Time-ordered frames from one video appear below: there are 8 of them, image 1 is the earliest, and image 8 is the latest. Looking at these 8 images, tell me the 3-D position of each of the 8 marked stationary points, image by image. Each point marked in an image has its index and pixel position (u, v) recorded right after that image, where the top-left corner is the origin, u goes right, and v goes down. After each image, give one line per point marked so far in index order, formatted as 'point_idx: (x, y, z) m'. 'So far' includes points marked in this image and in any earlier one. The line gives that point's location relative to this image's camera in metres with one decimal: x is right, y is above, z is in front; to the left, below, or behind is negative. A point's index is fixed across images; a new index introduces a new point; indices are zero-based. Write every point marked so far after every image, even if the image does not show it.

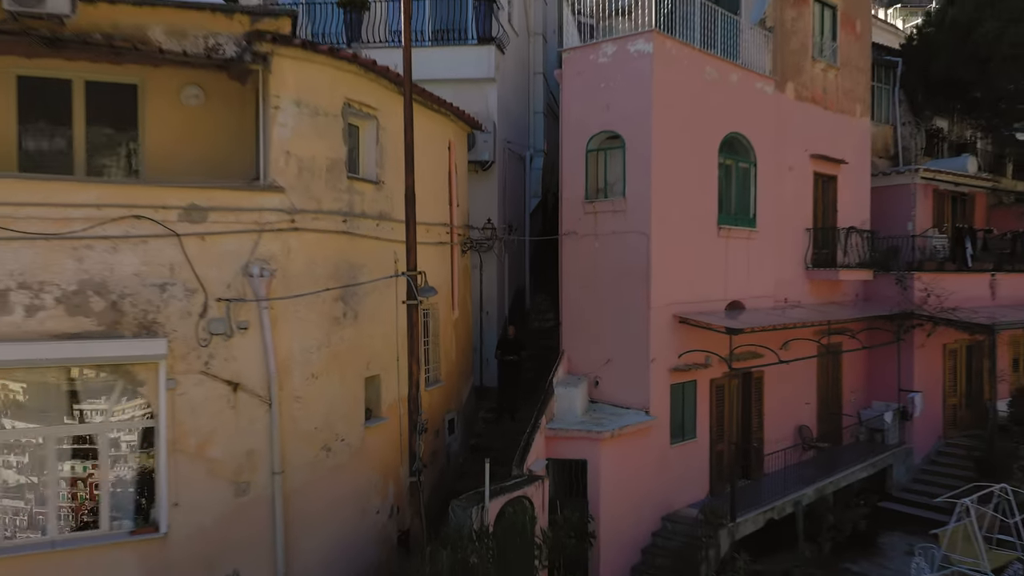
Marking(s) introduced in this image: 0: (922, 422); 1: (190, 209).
0: (+5.9, -1.9, +12.0) m
1: (-2.3, +0.5, +6.1) m
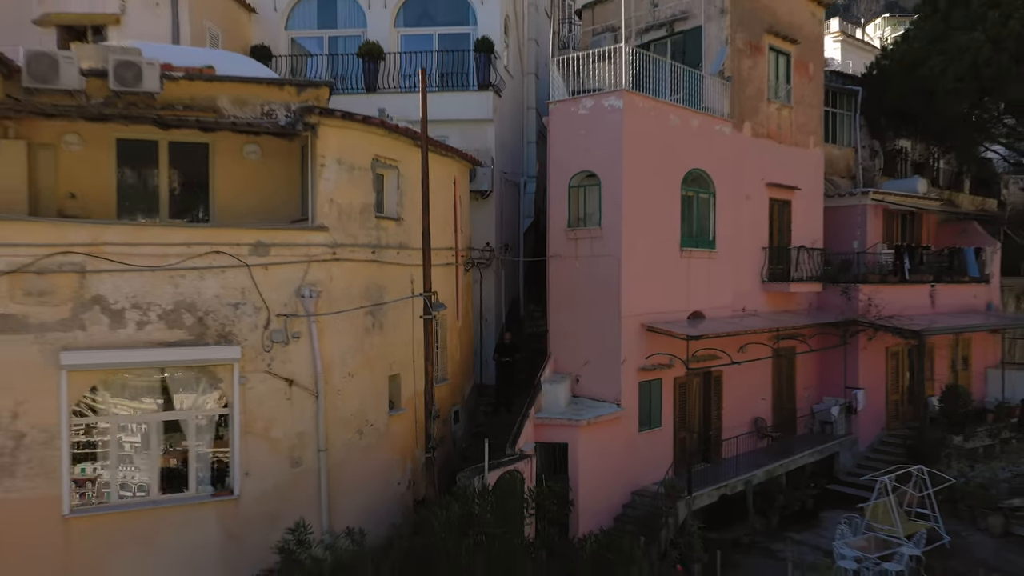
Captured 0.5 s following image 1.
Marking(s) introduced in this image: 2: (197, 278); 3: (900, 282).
0: (+5.8, -2.0, +13.8) m
1: (-2.4, +0.4, +7.8) m
2: (-2.8, +0.1, +7.6) m
3: (+6.7, +0.1, +14.5) m
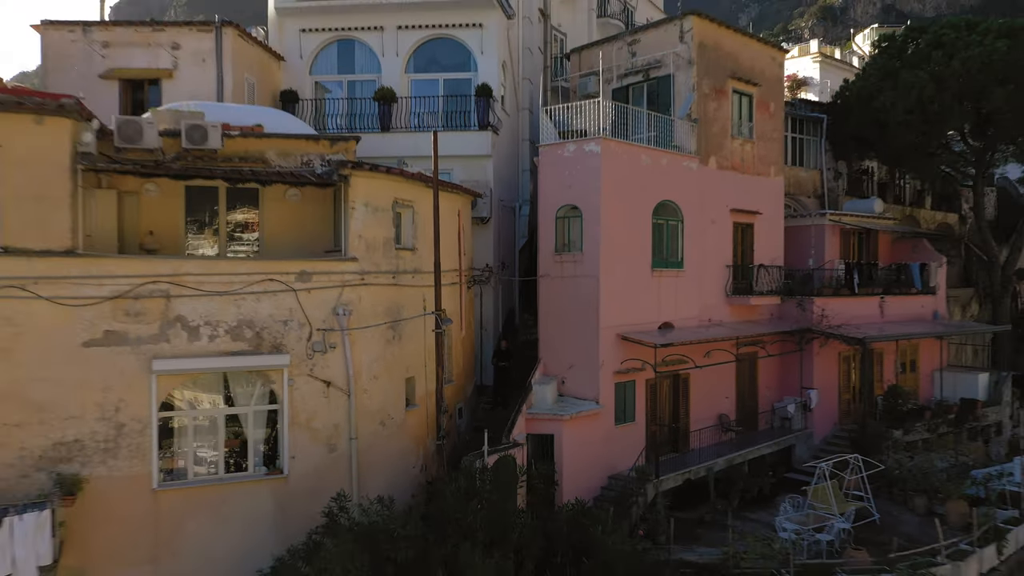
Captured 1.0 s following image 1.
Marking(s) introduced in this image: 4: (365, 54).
0: (+5.7, -2.3, +15.7) m
1: (-2.4, +0.1, +9.8) m
2: (-2.9, -0.1, +9.5) m
3: (+6.6, -0.1, +16.4) m
4: (-2.7, +4.3, +15.6) m
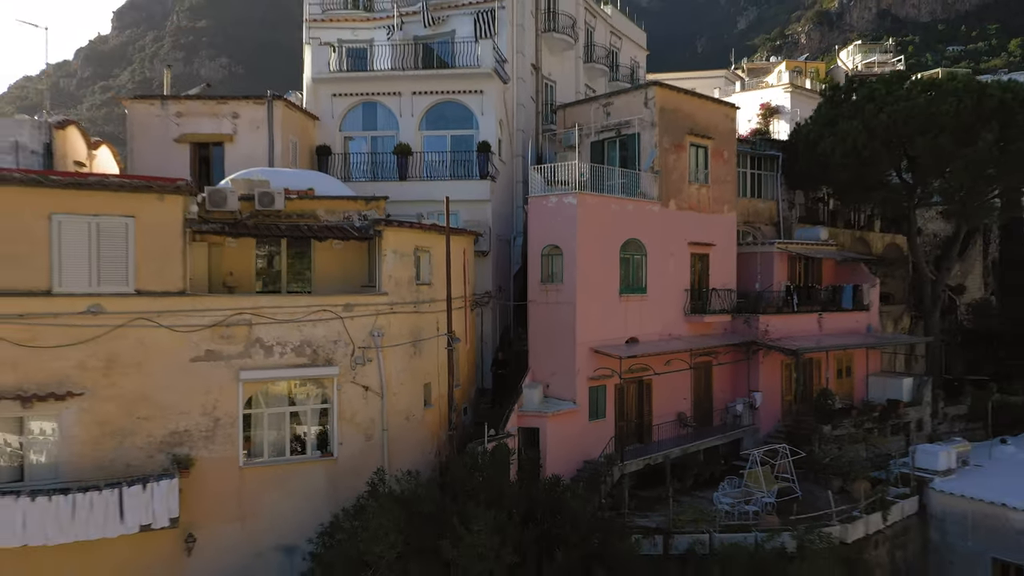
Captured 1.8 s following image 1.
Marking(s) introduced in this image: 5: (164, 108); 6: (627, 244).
0: (+5.7, -2.7, +18.9) m
1: (-2.5, -0.3, +12.9) m
2: (-3.0, -0.6, +12.6) m
3: (+6.5, -0.6, +19.6) m
4: (-2.8, +3.8, +18.7) m
5: (-6.7, +3.5, +16.3) m
6: (+2.3, +0.9, +16.7) m
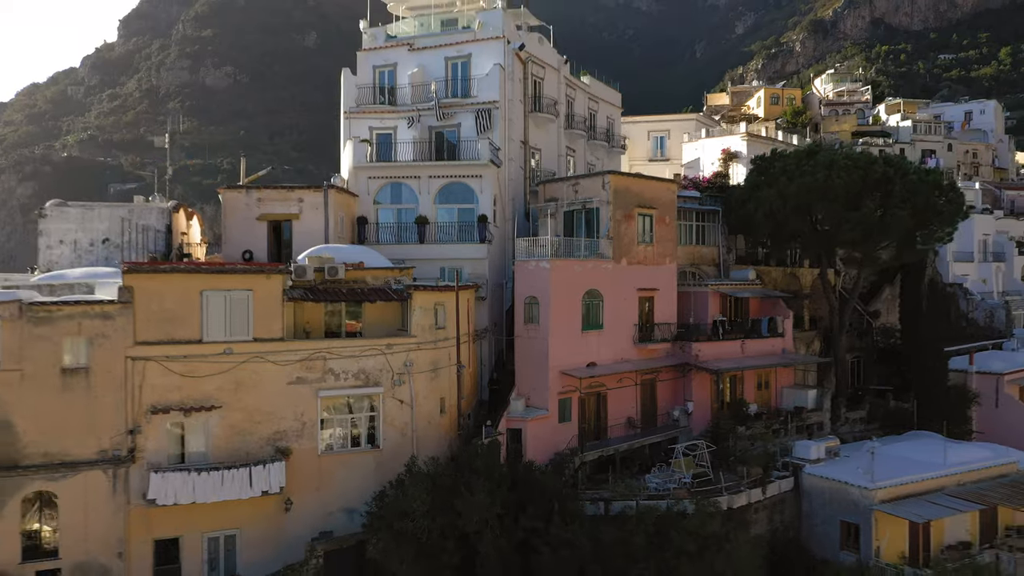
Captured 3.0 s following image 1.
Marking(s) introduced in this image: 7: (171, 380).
0: (+5.4, -3.7, +24.8) m
1: (-2.8, -1.3, +18.9) m
2: (-3.2, -1.6, +18.6) m
3: (+6.2, -1.6, +25.5) m
4: (-3.0, +2.8, +24.7) m
5: (-7.0, +2.5, +22.3) m
6: (+2.0, -0.1, +22.7) m
7: (-6.7, -1.8, +16.7) m
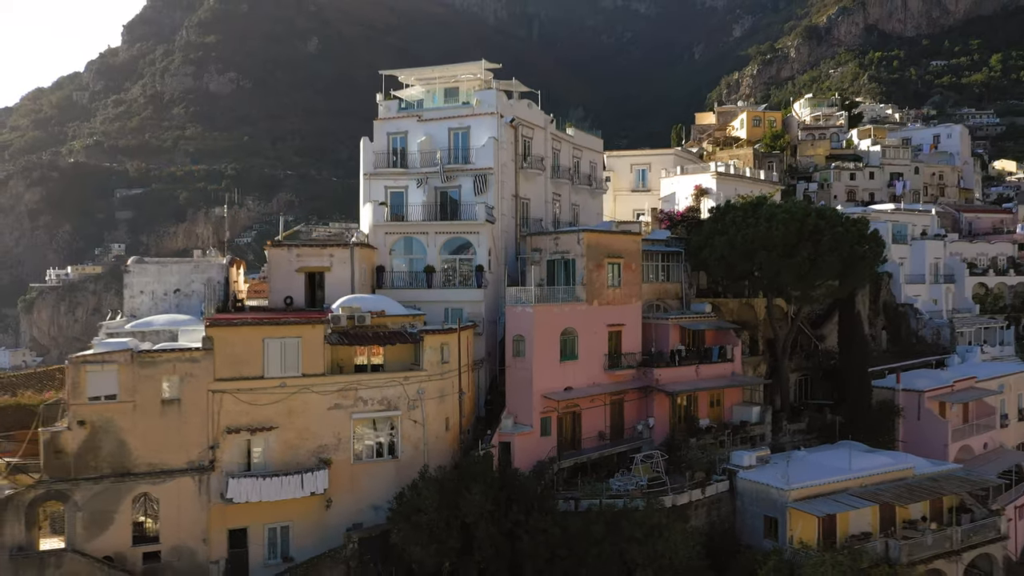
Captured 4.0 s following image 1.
0: (+5.1, -5.0, +30.0) m
1: (-3.1, -2.6, +24.0) m
2: (-3.5, -2.9, +23.7) m
3: (+6.0, -2.8, +30.7) m
4: (-3.3, +1.5, +29.8) m
5: (-7.2, +1.2, +27.4) m
6: (+1.8, -1.4, +27.8) m
7: (-7.0, -3.1, +21.9) m
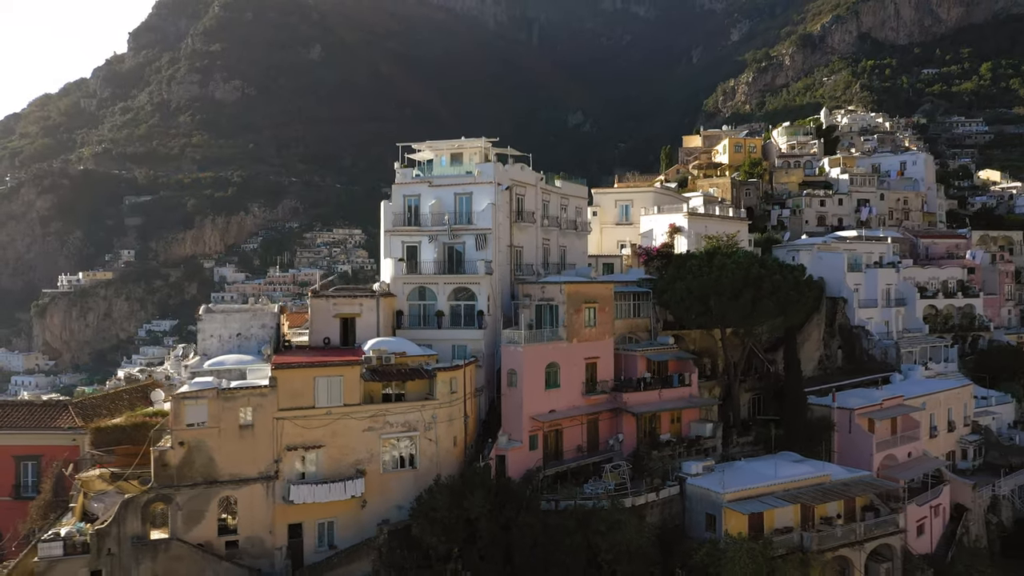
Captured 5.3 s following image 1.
0: (+4.9, -6.7, +36.6) m
1: (-3.3, -4.3, +30.6) m
2: (-3.7, -4.6, +30.4) m
3: (+5.7, -4.5, +37.3) m
4: (-3.5, -0.2, +36.5) m
5: (-7.5, -0.5, +34.0) m
6: (+1.5, -3.1, +34.5) m
7: (-7.2, -4.8, +28.5) m
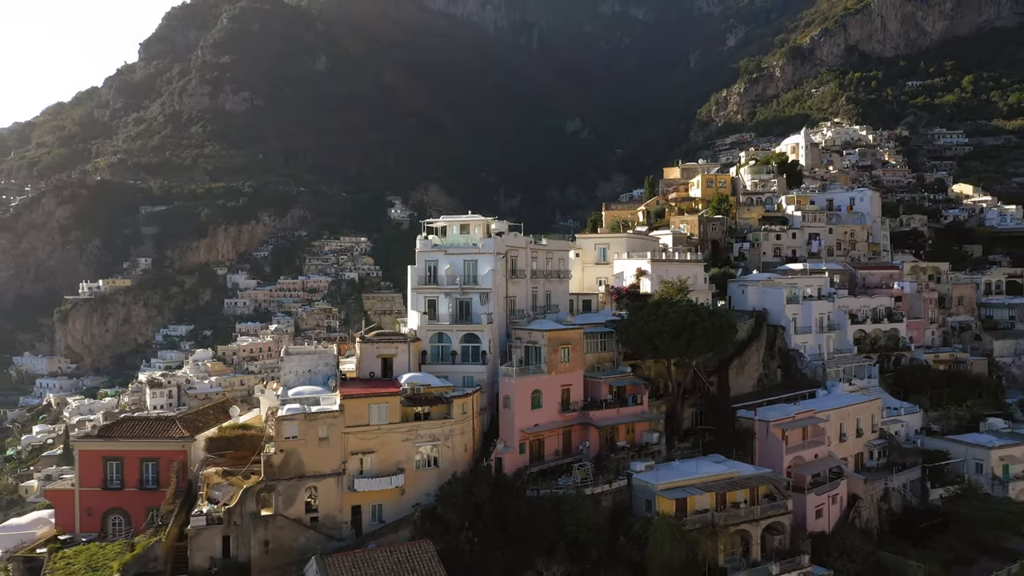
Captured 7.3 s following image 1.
0: (+4.6, -9.3, +49.2) m
1: (-3.6, -6.9, +43.3) m
2: (-4.0, -7.2, +43.0) m
3: (+5.5, -7.2, +49.9) m
4: (-3.8, -2.8, +49.1) m
5: (-7.7, -3.1, +46.7) m
6: (+1.3, -5.7, +47.1) m
7: (-7.5, -7.4, +41.2) m
